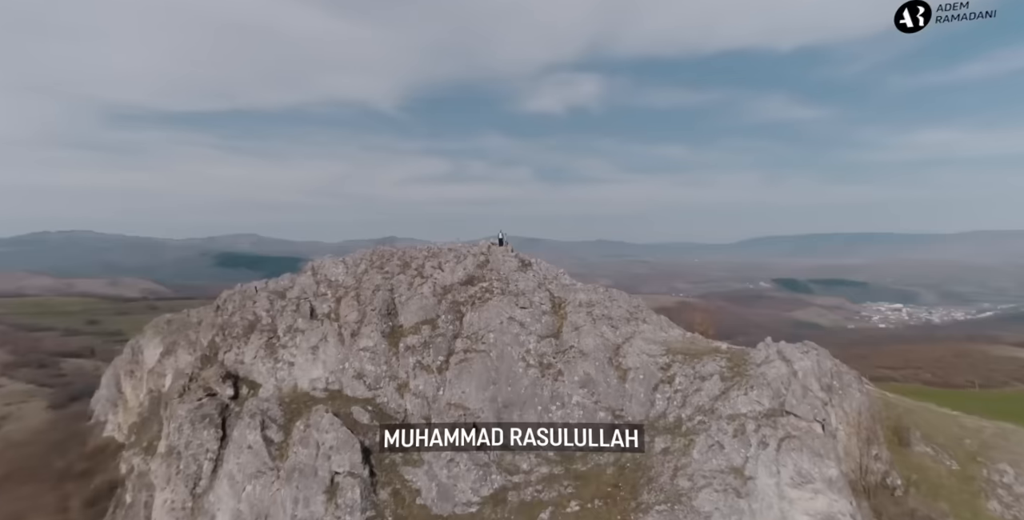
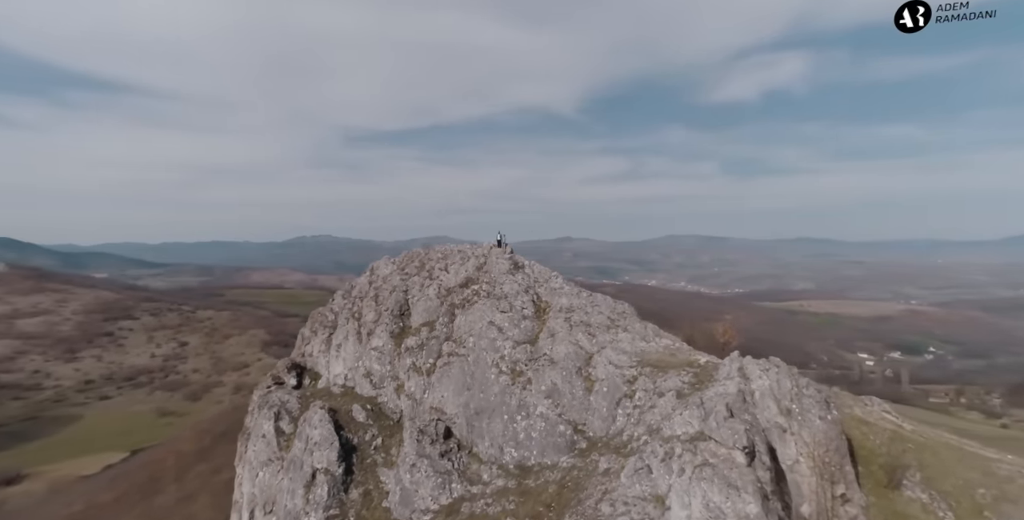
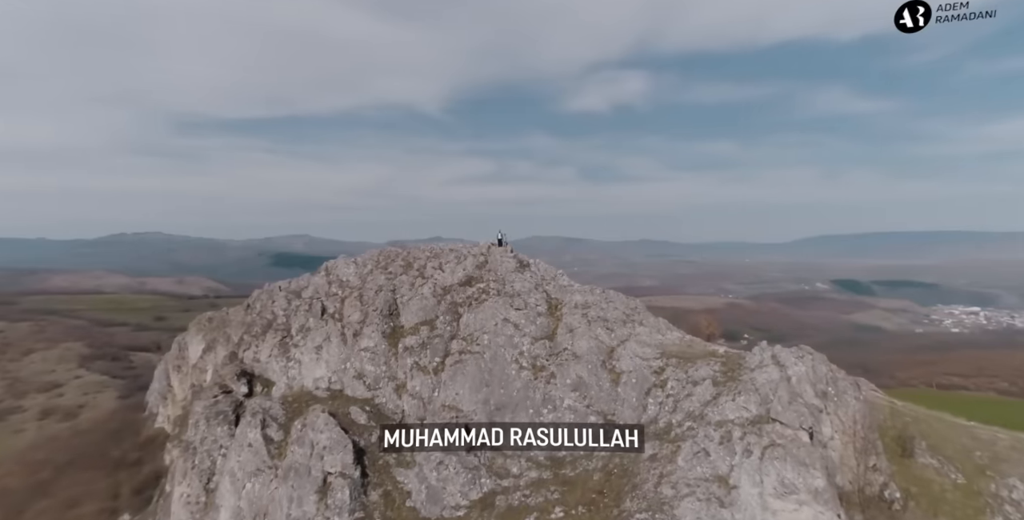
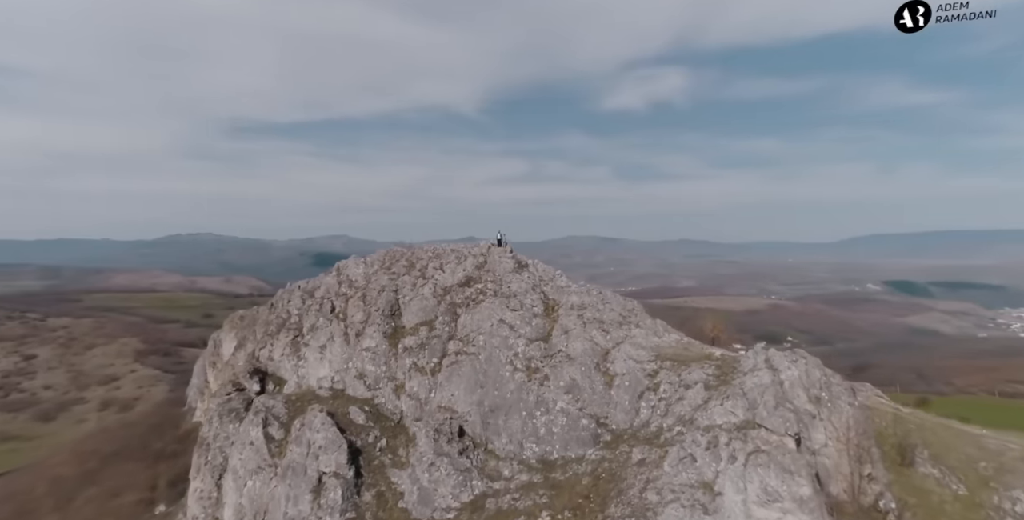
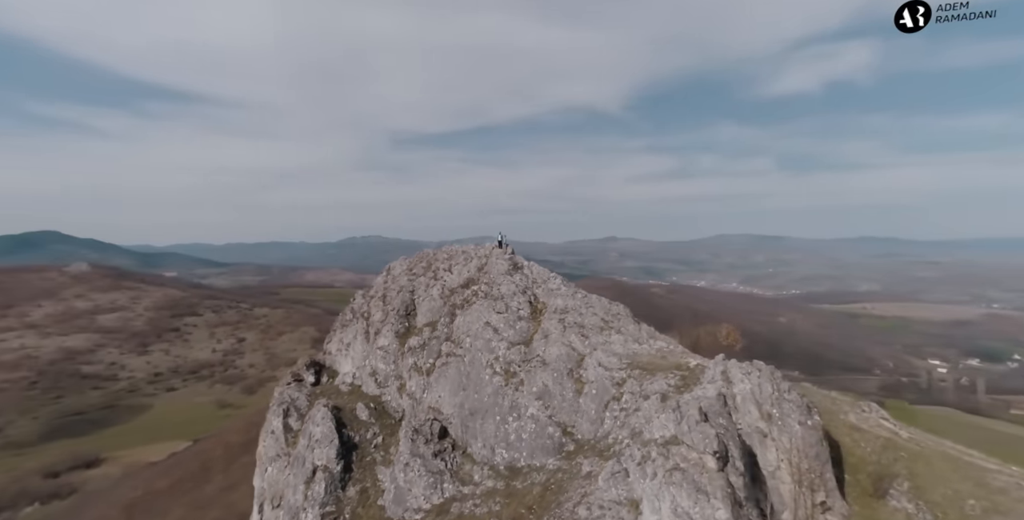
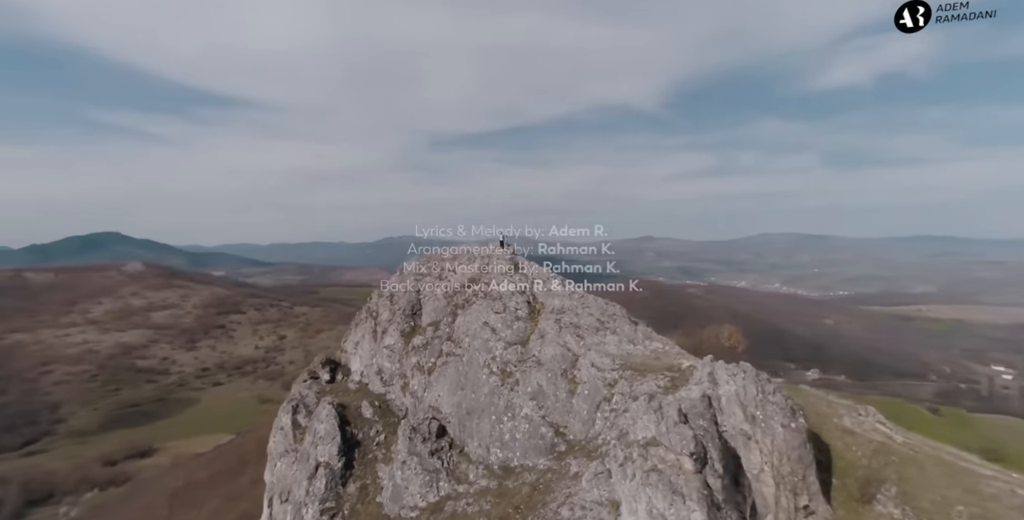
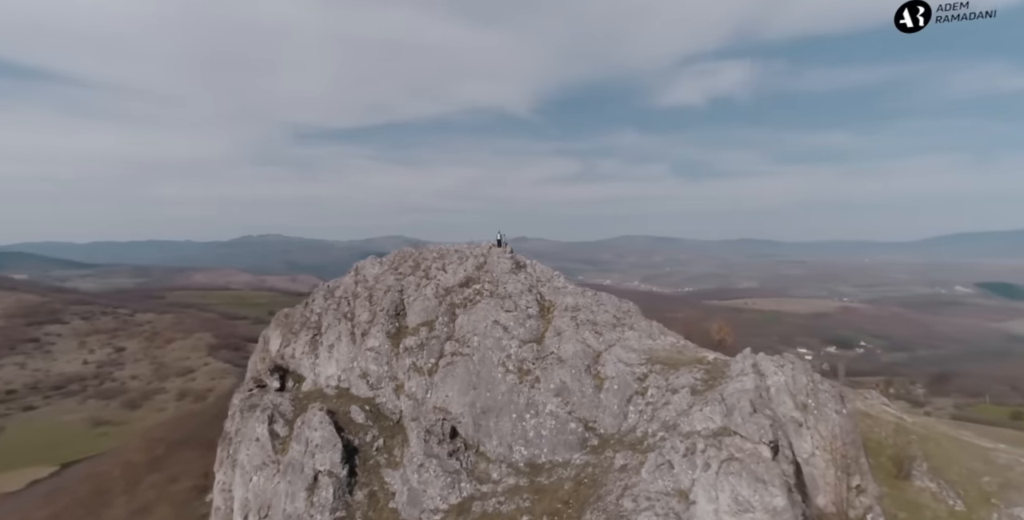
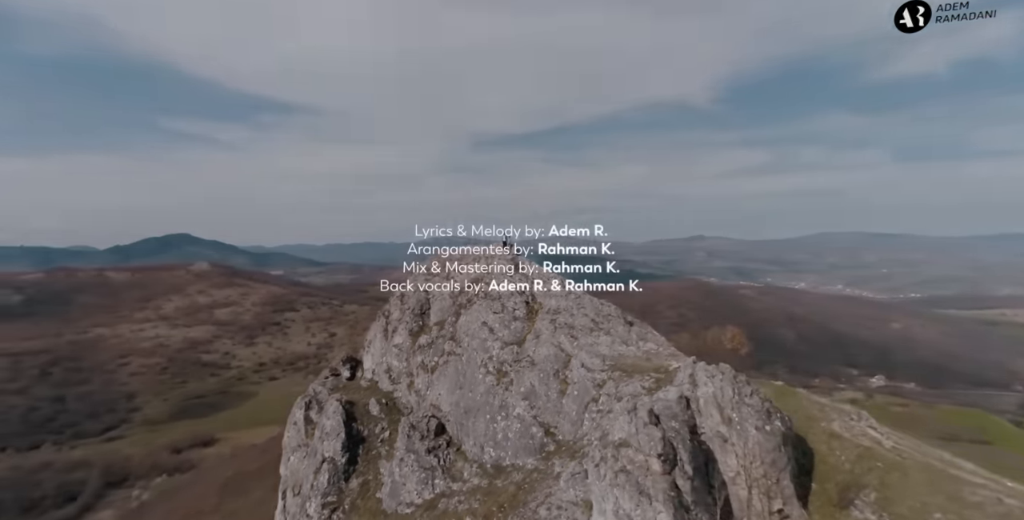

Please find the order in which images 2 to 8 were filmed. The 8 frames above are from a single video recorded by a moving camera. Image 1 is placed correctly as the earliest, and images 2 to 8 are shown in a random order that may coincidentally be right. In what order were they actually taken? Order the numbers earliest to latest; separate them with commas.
3, 4, 7, 2, 5, 6, 8
